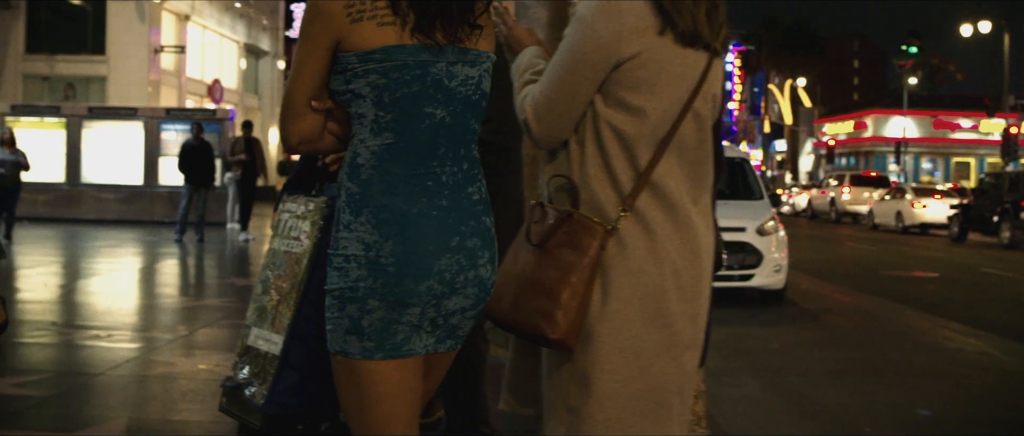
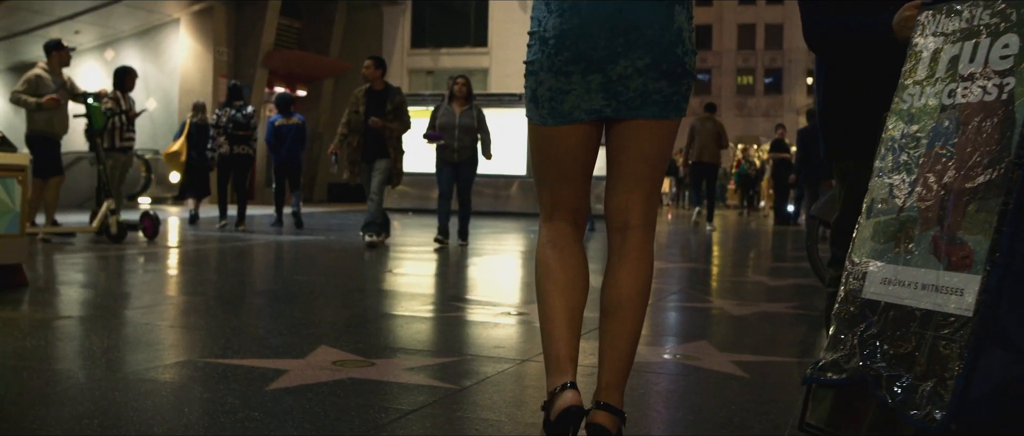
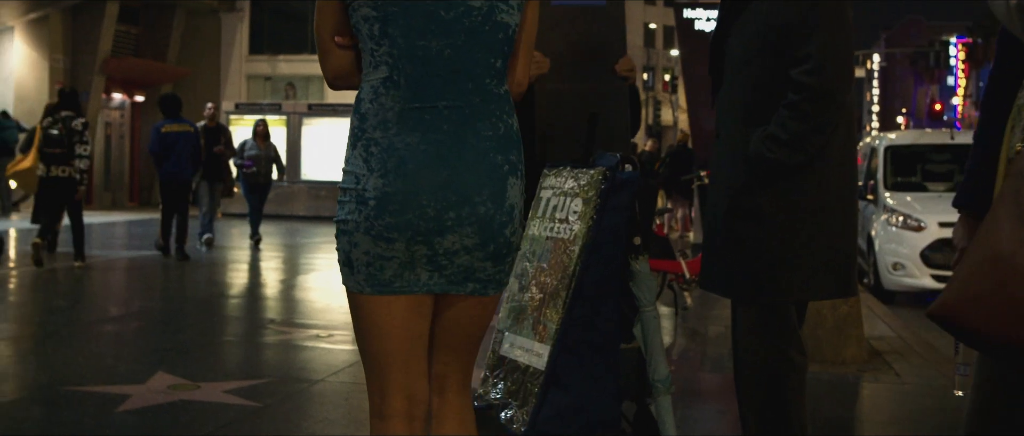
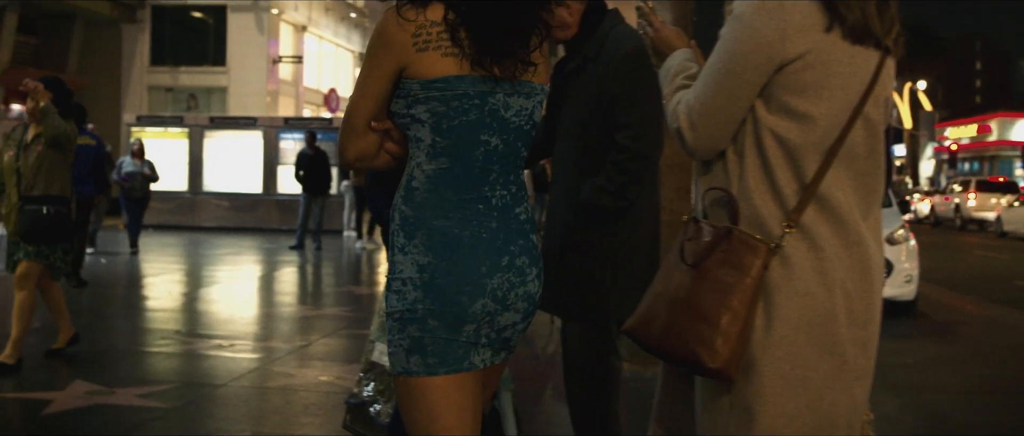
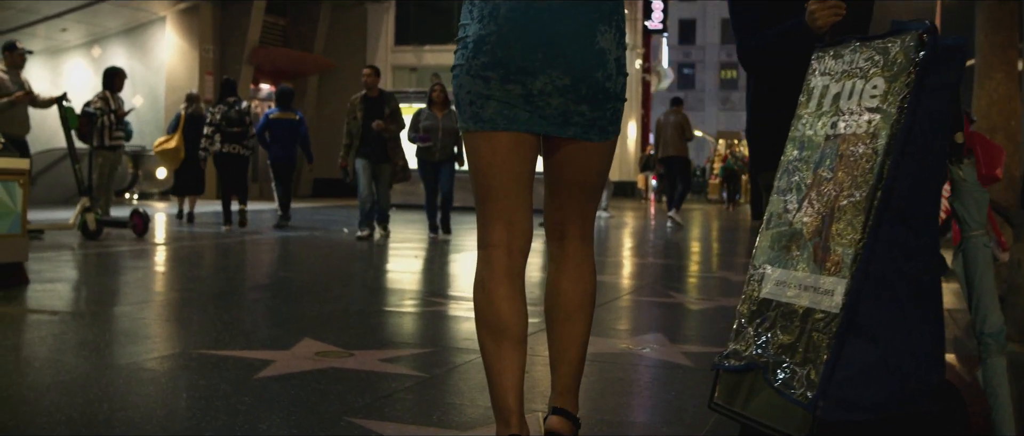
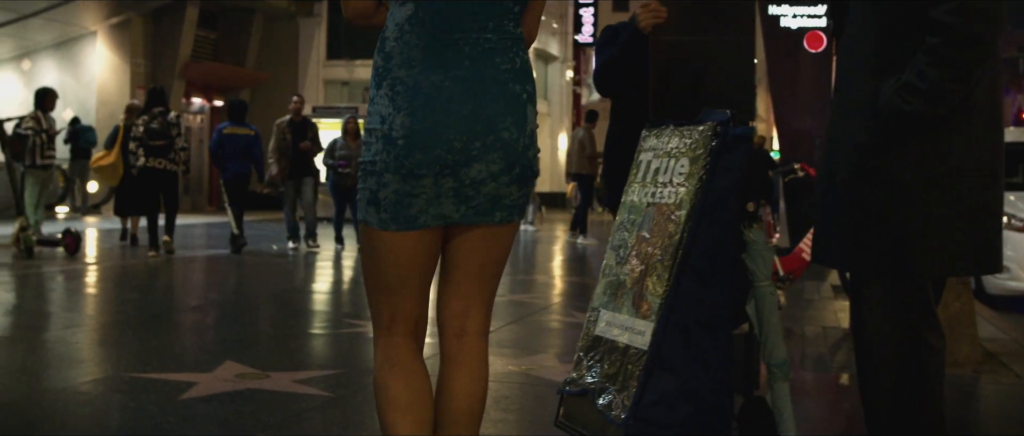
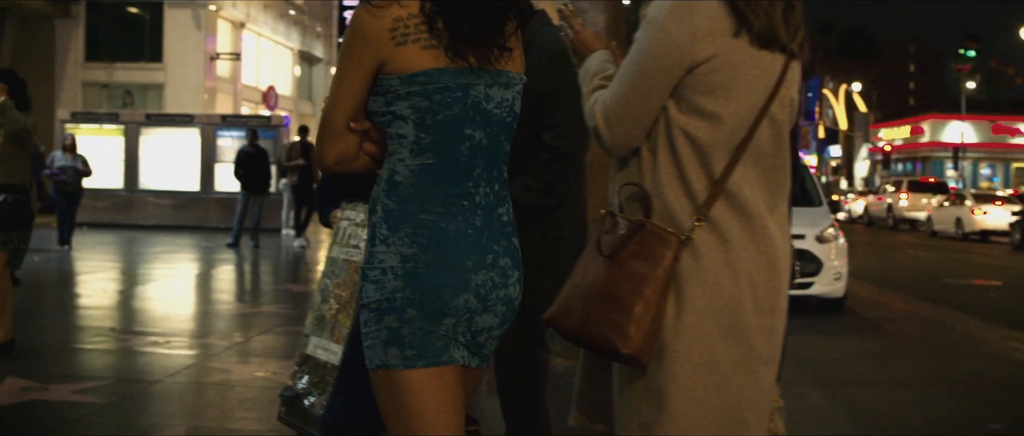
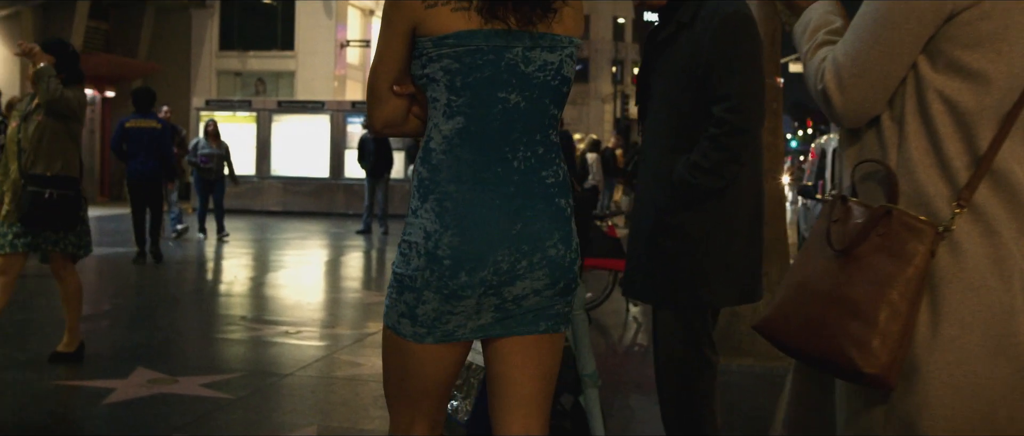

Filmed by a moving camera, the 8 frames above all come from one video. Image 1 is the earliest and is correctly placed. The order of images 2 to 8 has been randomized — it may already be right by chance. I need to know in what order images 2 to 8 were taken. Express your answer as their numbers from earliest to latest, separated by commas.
7, 4, 8, 3, 6, 5, 2
